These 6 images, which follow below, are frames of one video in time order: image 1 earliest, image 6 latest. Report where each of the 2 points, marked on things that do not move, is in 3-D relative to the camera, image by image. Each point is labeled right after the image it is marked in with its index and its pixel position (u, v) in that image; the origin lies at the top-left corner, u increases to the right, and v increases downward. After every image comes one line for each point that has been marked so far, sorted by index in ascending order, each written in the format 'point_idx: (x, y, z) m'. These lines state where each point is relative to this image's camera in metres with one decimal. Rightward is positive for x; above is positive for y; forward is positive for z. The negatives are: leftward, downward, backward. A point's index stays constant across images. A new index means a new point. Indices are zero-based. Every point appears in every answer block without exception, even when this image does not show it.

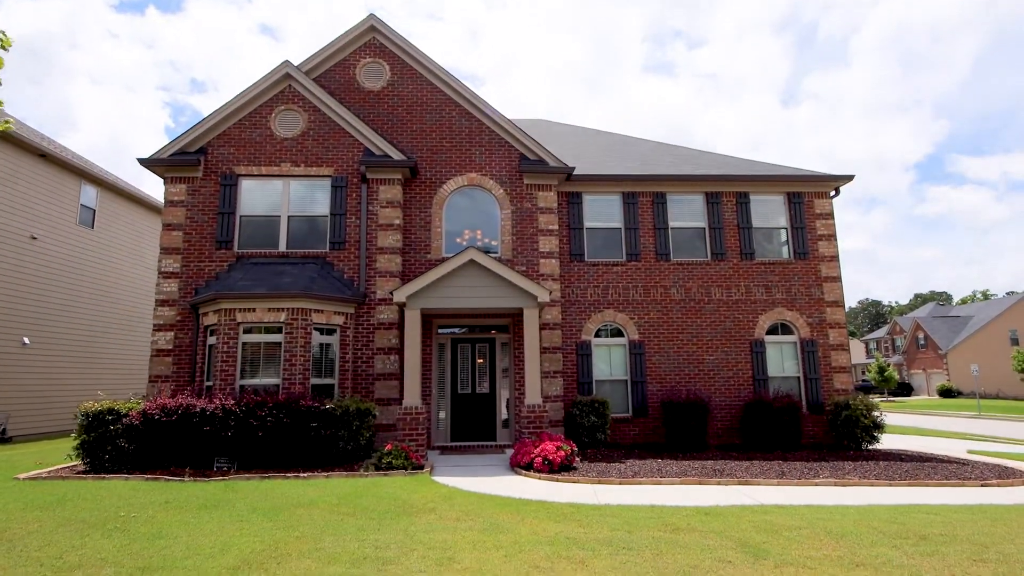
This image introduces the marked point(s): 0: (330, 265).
0: (-3.8, +0.5, +11.5) m
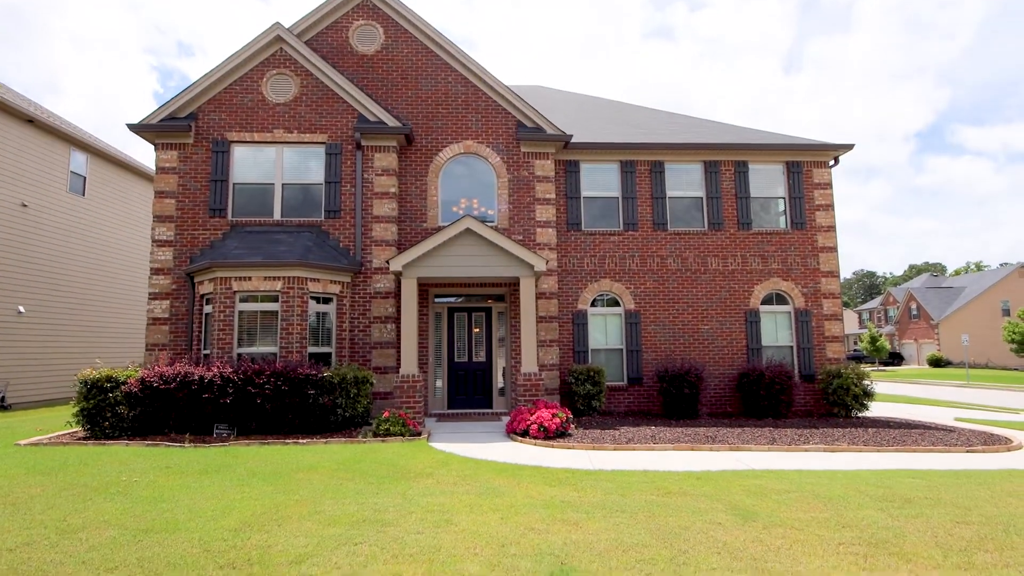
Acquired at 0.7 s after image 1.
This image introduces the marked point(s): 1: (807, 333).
0: (-3.9, +1.1, +11.4) m
1: (+6.7, -1.0, +12.5) m
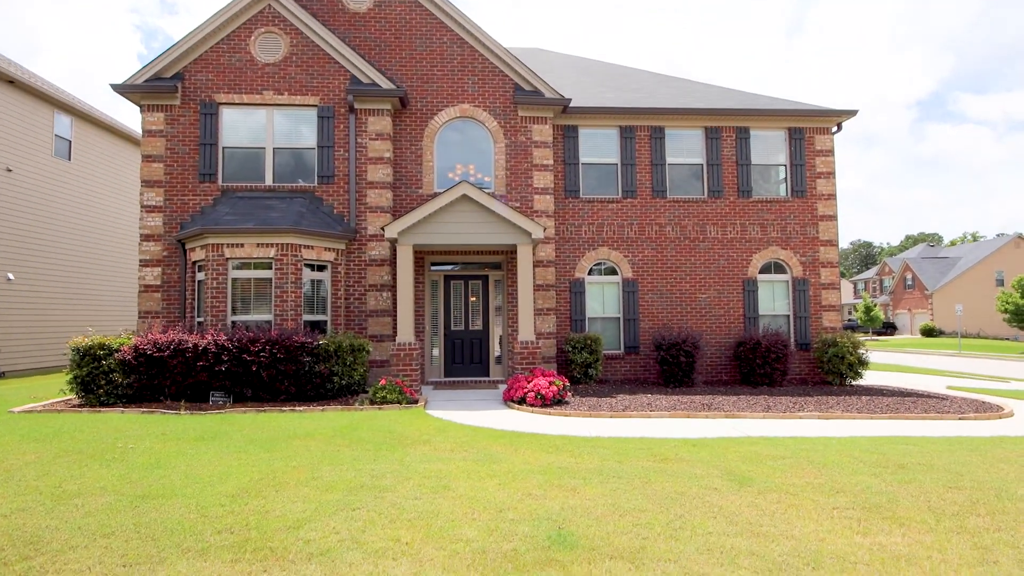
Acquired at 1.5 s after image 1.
0: (-3.9, +1.8, +11.2) m
1: (+6.6, -0.3, +12.4) m
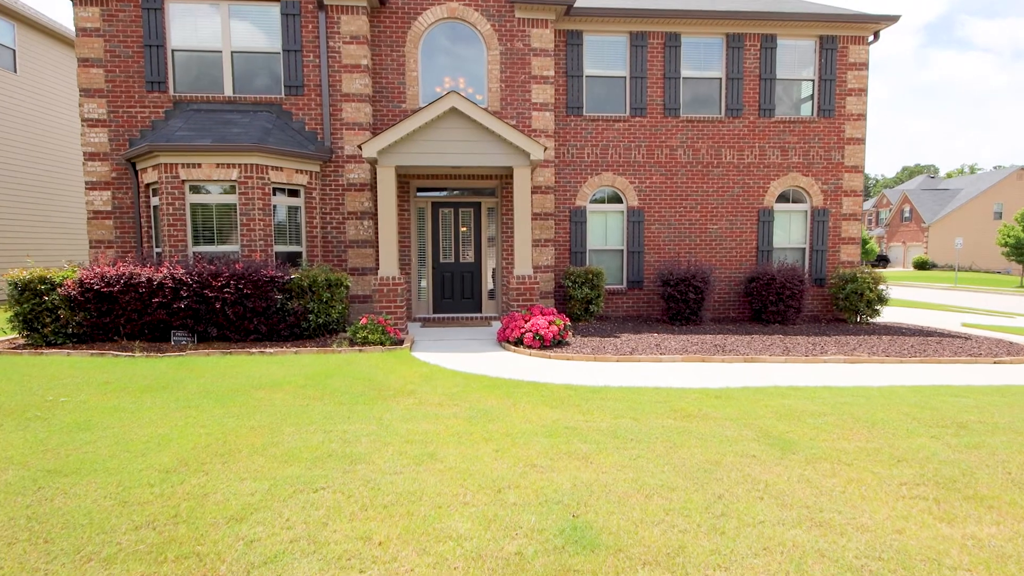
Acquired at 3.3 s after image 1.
0: (-4.0, +3.1, +9.8) m
1: (+6.5, +1.1, +11.5) m
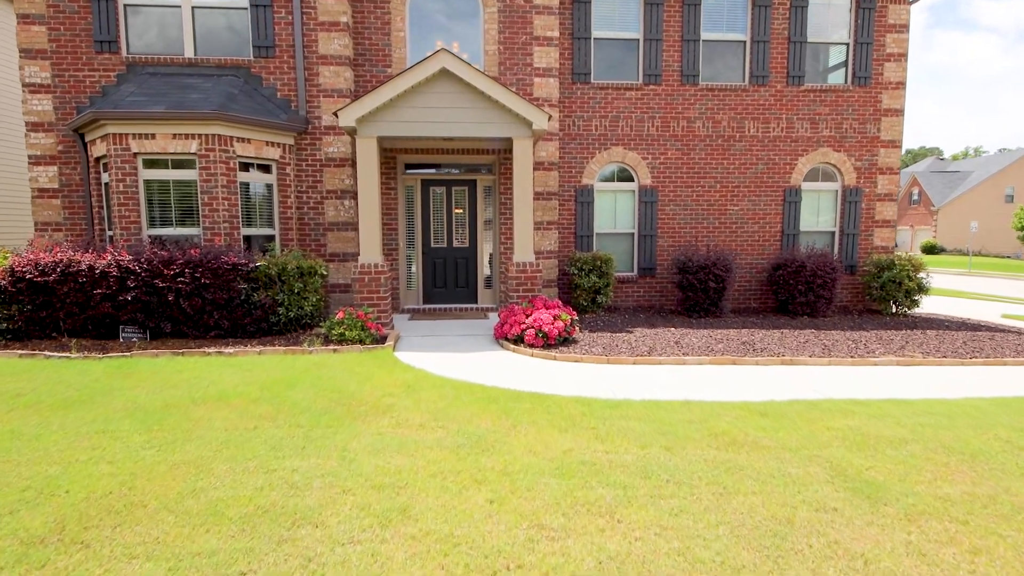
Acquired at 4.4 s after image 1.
0: (-4.0, +3.3, +8.6) m
1: (+6.5, +1.4, +10.4) m
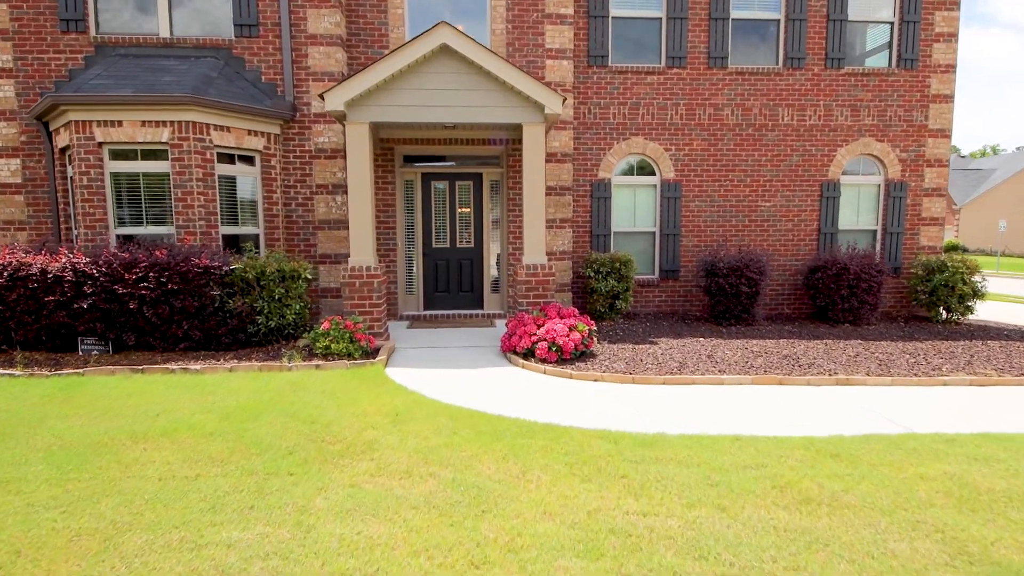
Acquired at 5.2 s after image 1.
0: (-3.9, +3.2, +7.8) m
1: (+6.7, +1.3, +9.4) m
